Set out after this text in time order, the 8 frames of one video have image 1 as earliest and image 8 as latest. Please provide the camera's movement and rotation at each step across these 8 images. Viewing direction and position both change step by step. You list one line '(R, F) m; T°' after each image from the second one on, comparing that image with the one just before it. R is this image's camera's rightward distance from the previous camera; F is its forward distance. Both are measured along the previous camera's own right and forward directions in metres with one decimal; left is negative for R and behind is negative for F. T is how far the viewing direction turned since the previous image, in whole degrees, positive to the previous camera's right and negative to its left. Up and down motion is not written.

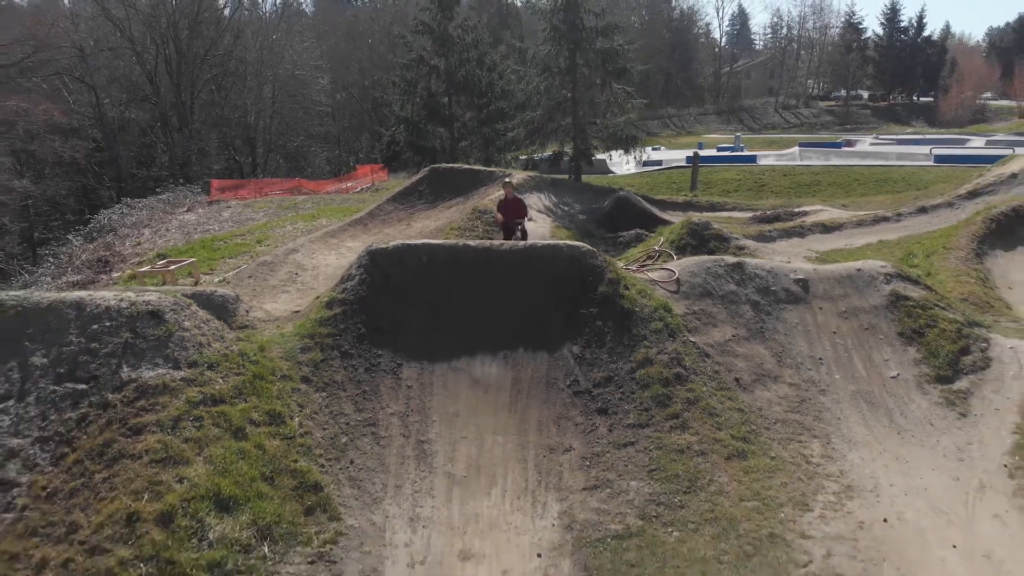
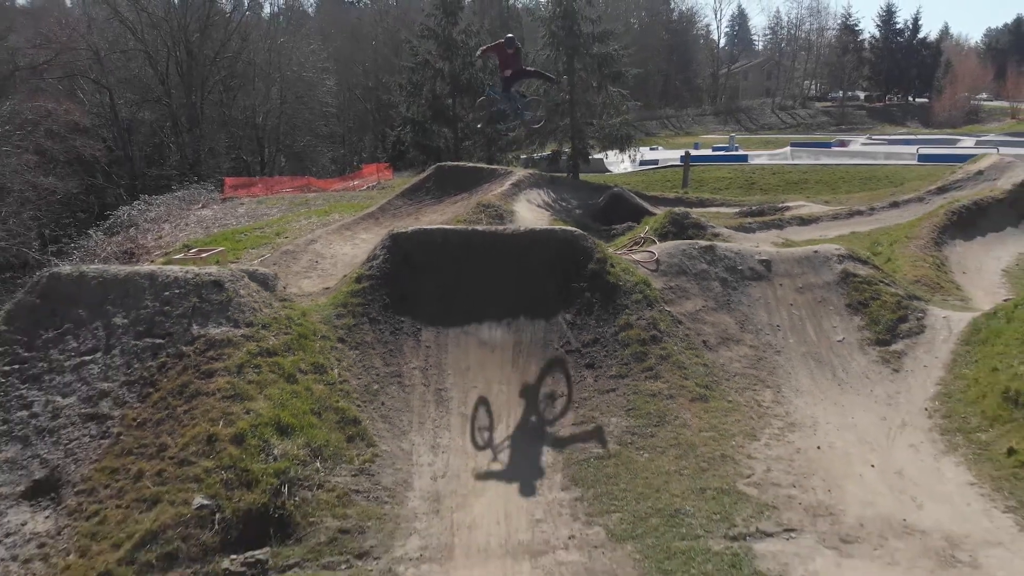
(0.0, -1.4) m; 0°
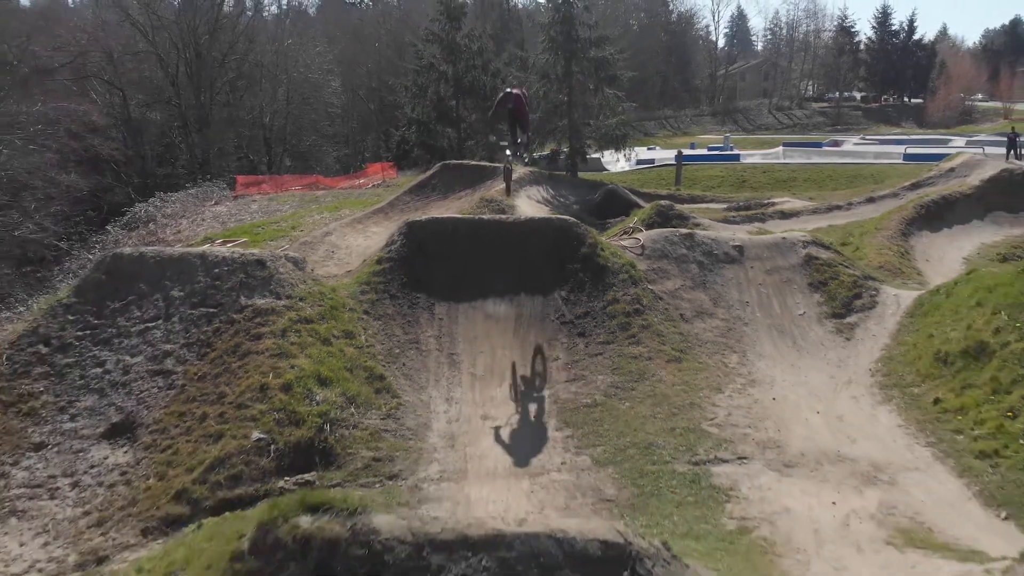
(0.0, -1.4) m; 0°
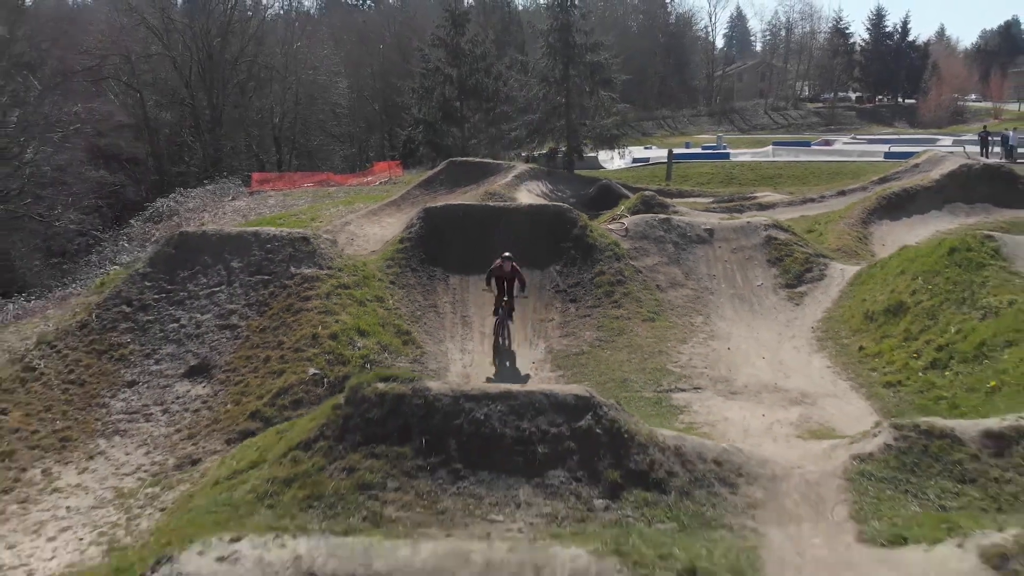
(0.0, -2.0) m; 0°
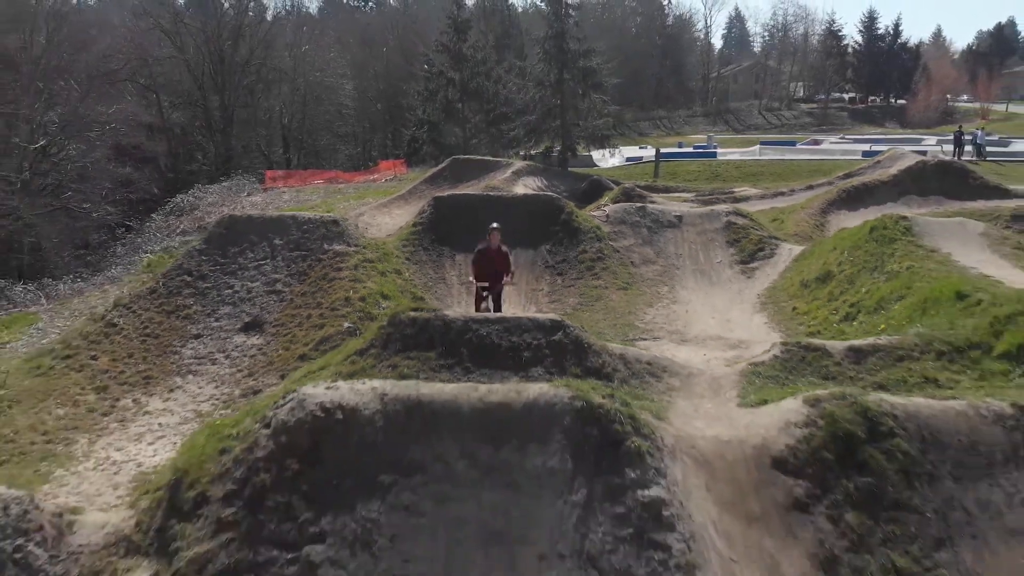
(+0.1, -2.3) m; 0°
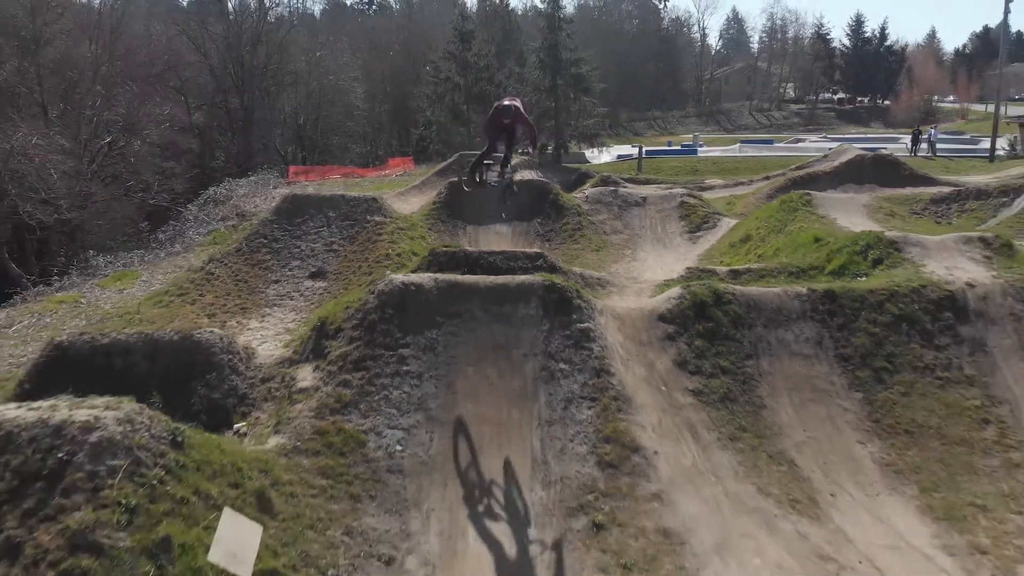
(+0.1, -4.3) m; 0°
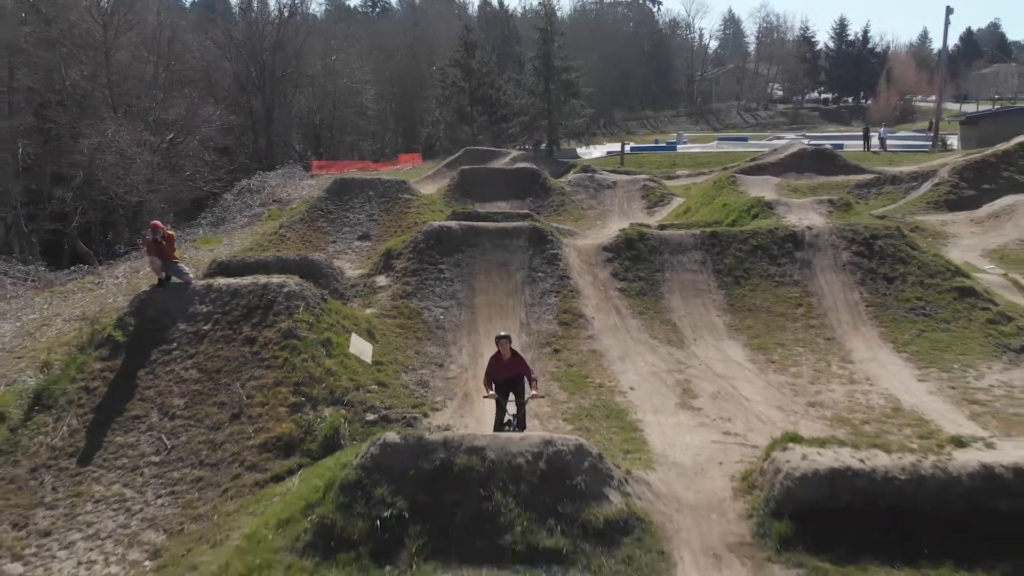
(+0.1, -5.8) m; 0°
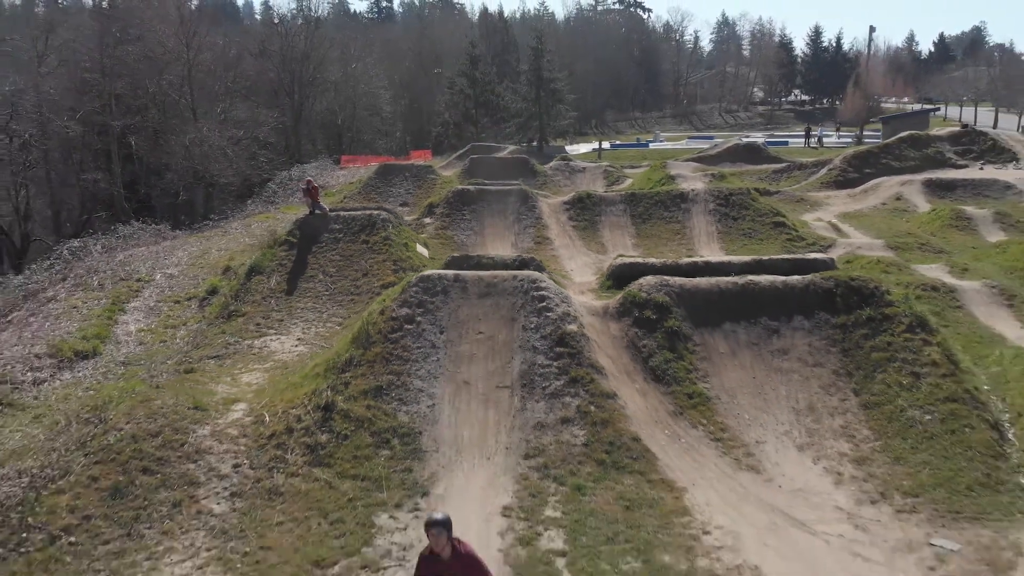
(+0.2, -10.2) m; 0°
